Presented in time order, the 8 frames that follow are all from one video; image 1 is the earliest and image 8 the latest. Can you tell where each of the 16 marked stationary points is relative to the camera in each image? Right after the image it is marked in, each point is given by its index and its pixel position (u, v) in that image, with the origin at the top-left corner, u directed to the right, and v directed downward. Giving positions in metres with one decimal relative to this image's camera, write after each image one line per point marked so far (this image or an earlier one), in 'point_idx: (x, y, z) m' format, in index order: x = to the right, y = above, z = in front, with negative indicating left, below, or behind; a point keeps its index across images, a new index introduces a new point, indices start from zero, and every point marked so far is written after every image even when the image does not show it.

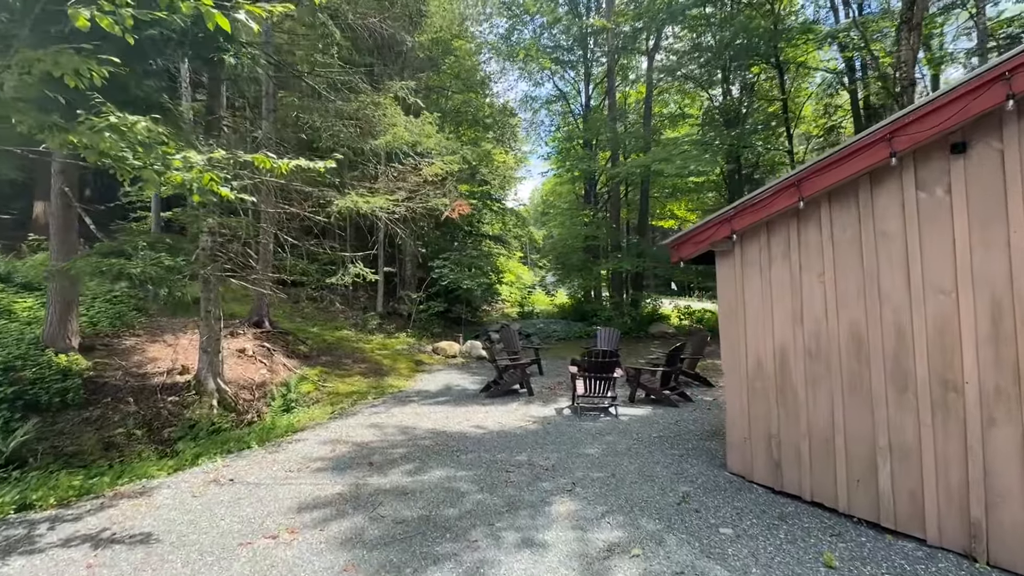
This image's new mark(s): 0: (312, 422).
0: (-3.0, -2.0, +6.9) m
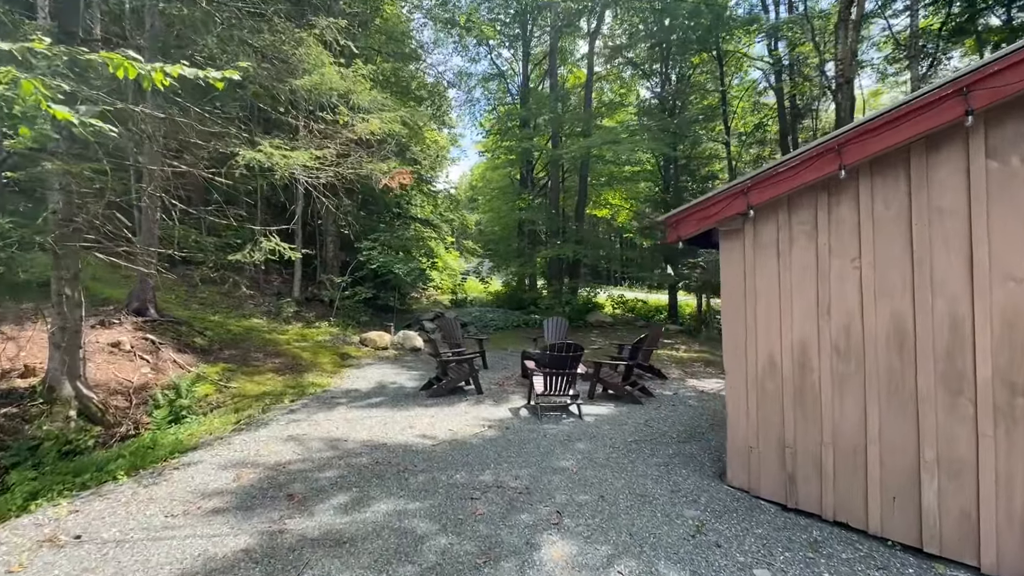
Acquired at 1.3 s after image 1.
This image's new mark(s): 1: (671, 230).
0: (-3.6, -1.8, +5.4) m
1: (+1.4, +0.5, +4.2) m
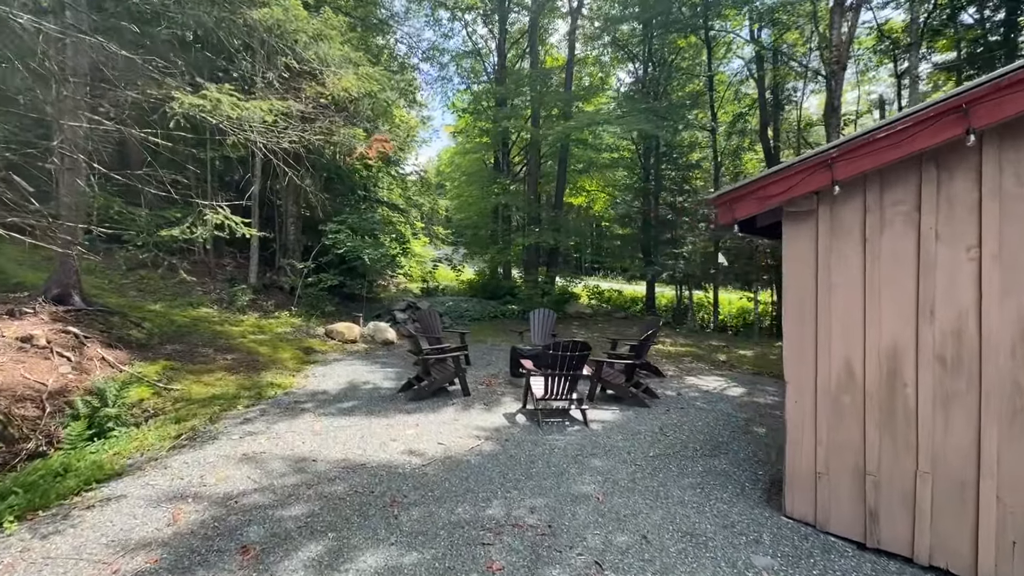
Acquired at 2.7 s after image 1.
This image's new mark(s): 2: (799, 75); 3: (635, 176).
0: (-3.5, -1.6, +4.4) m
1: (+1.6, +0.6, +3.5) m
2: (+9.2, +6.8, +15.0) m
3: (+4.7, +4.3, +17.8) m
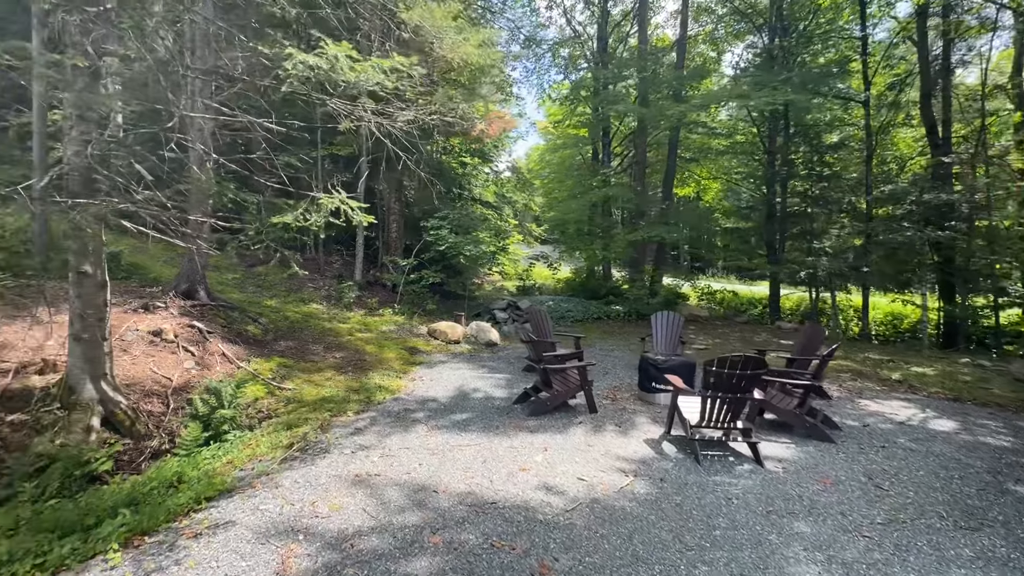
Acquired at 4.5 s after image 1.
0: (-2.3, -1.6, +4.0) m
1: (+2.6, +0.6, +2.2) m
2: (+12.3, +6.8, +12.1) m
3: (+8.3, +4.2, +15.7) m
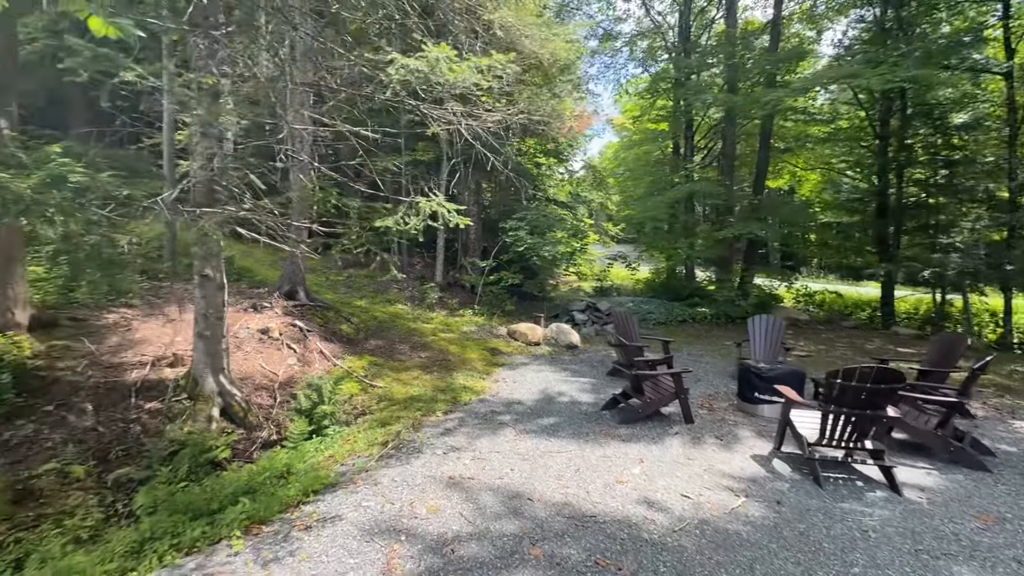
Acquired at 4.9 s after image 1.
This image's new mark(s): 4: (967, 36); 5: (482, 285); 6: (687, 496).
0: (-1.5, -1.6, +4.2) m
1: (+3.1, +0.5, +1.6) m
2: (+14.1, +6.7, +10.0) m
3: (+10.8, +4.2, +14.1) m
4: (+11.2, +6.2, +11.8) m
5: (-0.8, +0.1, +12.8) m
6: (+1.3, -1.6, +3.6) m
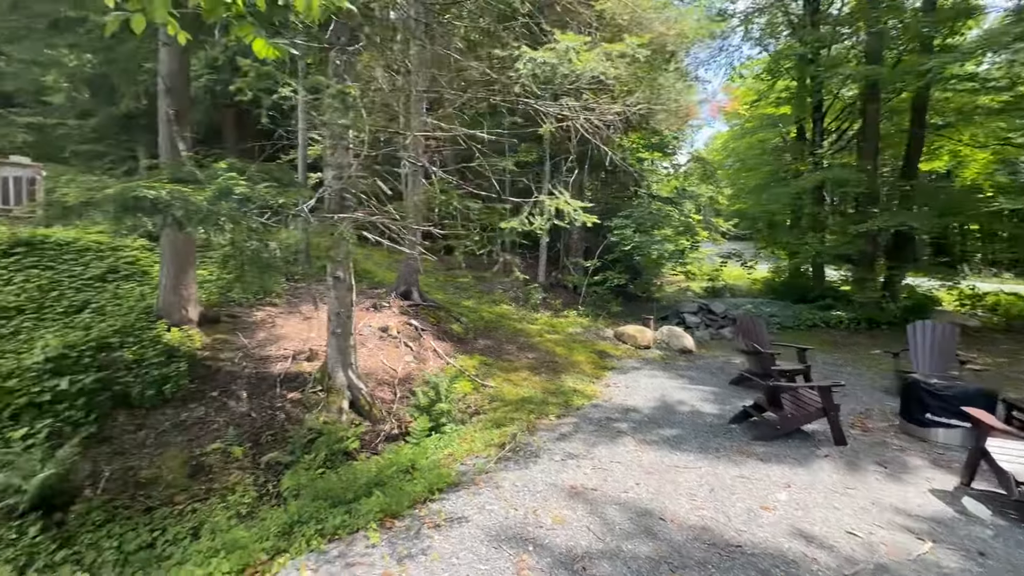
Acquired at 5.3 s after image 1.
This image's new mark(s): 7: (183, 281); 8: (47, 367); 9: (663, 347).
0: (-0.4, -1.6, +4.2) m
1: (+3.5, +0.5, +0.8) m
2: (+16.0, +6.7, +6.7) m
3: (+13.6, +4.2, +11.4) m
4: (+13.6, +6.2, +9.1) m
5: (+2.0, +0.1, +12.6) m
6: (+2.2, -1.6, +3.0) m
7: (-4.2, +0.1, +6.0) m
8: (-4.6, -0.8, +4.6) m
9: (+3.0, -1.1, +9.2) m
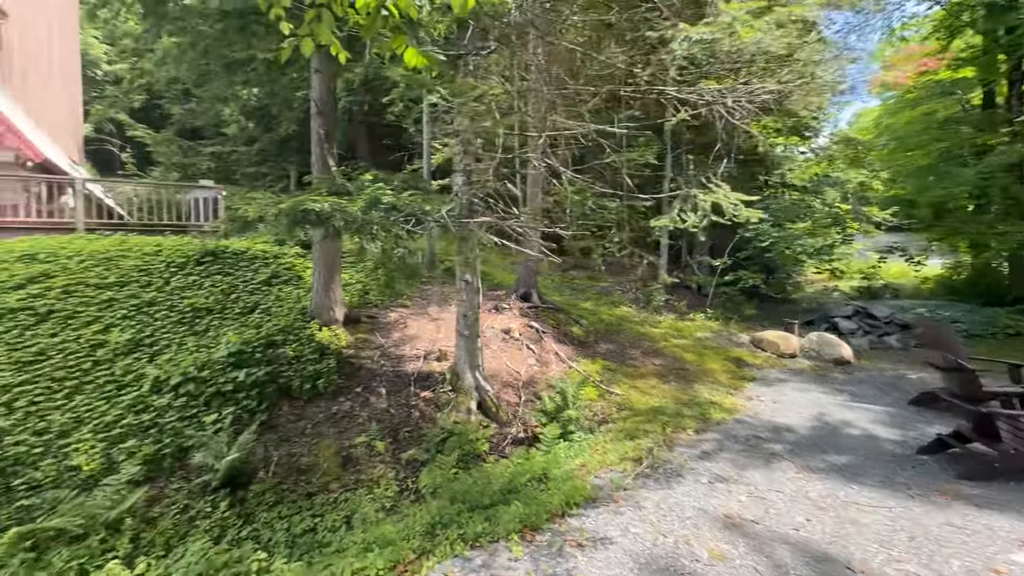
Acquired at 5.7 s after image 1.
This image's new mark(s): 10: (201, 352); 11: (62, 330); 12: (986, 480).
0: (+0.8, -1.6, +4.0) m
1: (+3.8, +0.5, -0.3) m
2: (+17.3, +6.8, +2.7) m
3: (+16.0, +4.2, +7.8) m
4: (+15.5, +6.3, +5.6) m
5: (+5.0, +0.1, +11.6) m
6: (+3.1, -1.6, +2.2) m
7: (-2.6, 0.0, +6.6) m
8: (-3.2, -0.8, +5.3) m
9: (+5.2, -1.2, +8.1) m
10: (-3.6, -0.8, +5.5) m
11: (-5.2, -0.5, +5.4) m
12: (+3.8, -1.5, +3.7) m
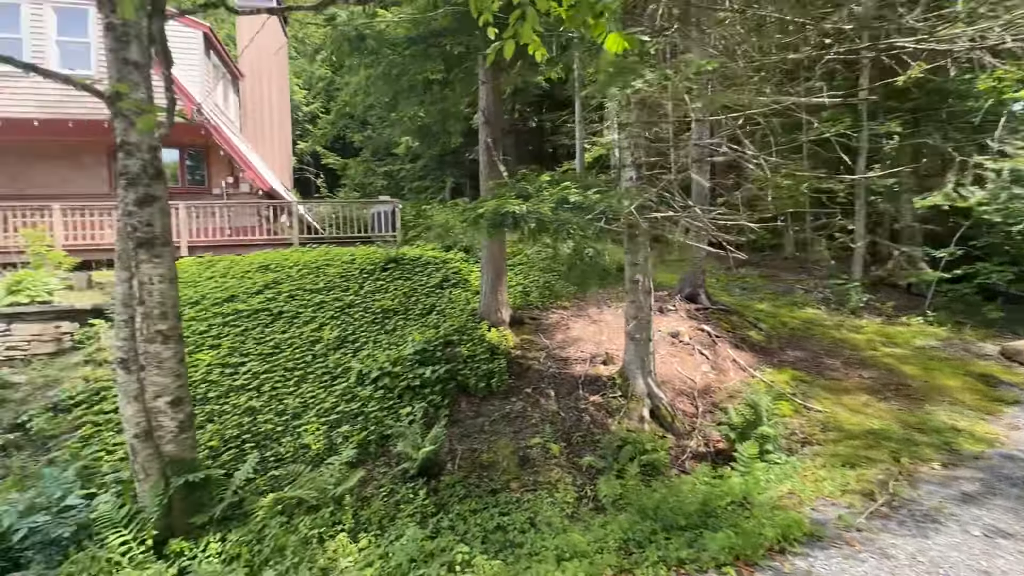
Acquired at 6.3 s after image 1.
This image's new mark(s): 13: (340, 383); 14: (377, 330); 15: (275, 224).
0: (+2.2, -1.6, +3.3) m
1: (+3.9, +0.6, -1.6) m
2: (+17.6, +7.0, -2.6) m
3: (+17.9, +4.4, +2.6) m
4: (+16.7, +6.4, +0.7) m
5: (+8.5, +0.1, +9.4) m
6: (+3.9, -1.6, +1.0) m
7: (-0.2, 0.0, +6.8) m
8: (-1.2, -0.9, +5.8) m
9: (+7.6, -1.1, +6.0) m
10: (-1.6, -0.8, +6.1) m
11: (-3.1, -0.6, +6.5) m
12: (+5.1, -1.5, +2.3) m
13: (-2.0, -1.1, +5.5) m
14: (-1.9, -0.6, +6.5) m
15: (-5.4, +1.4, +10.8) m
